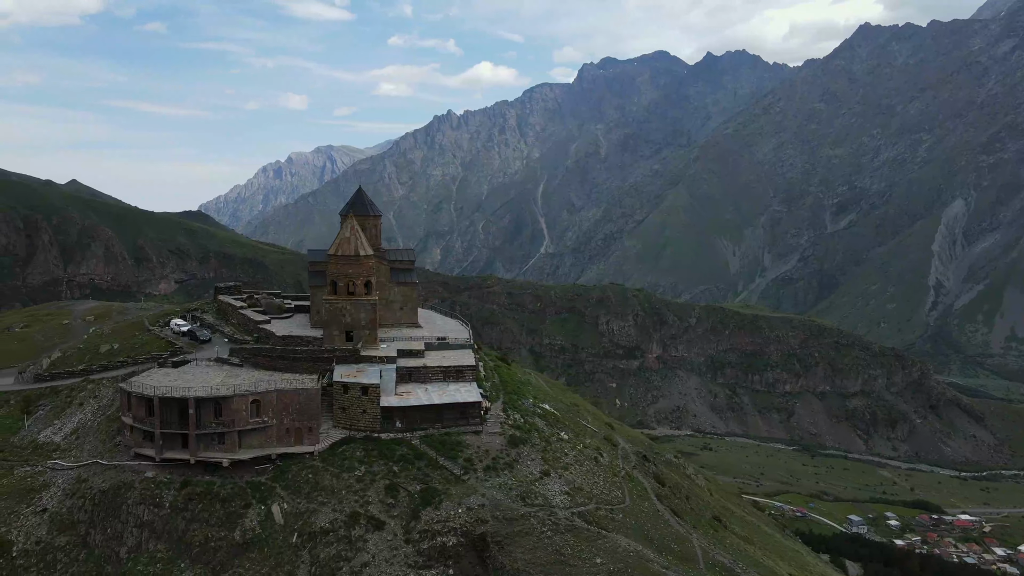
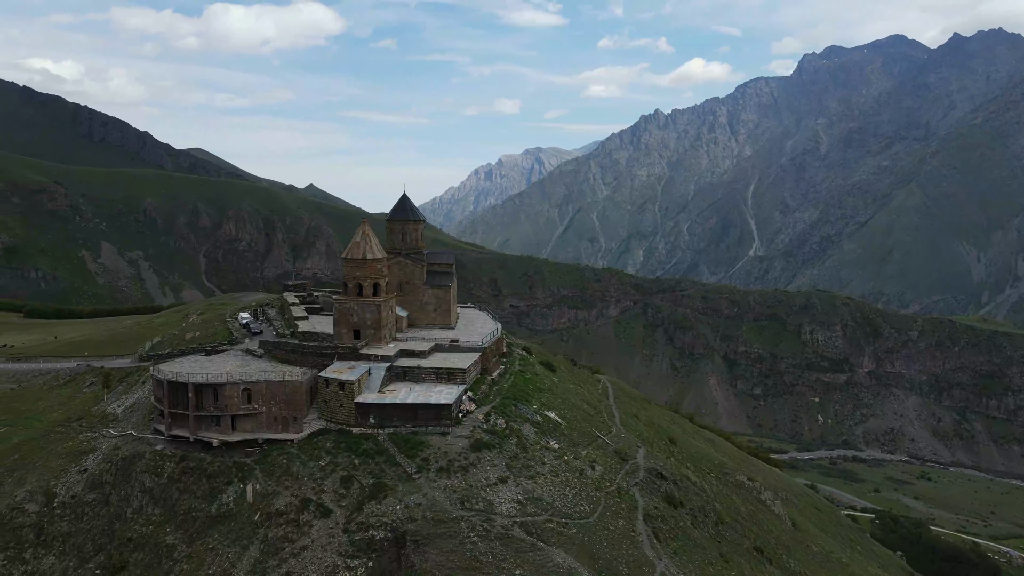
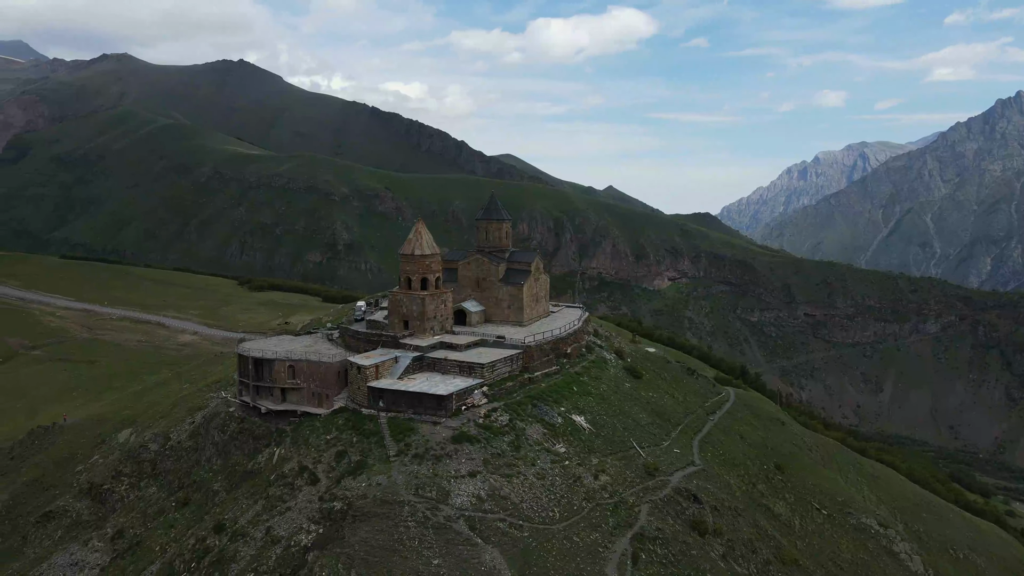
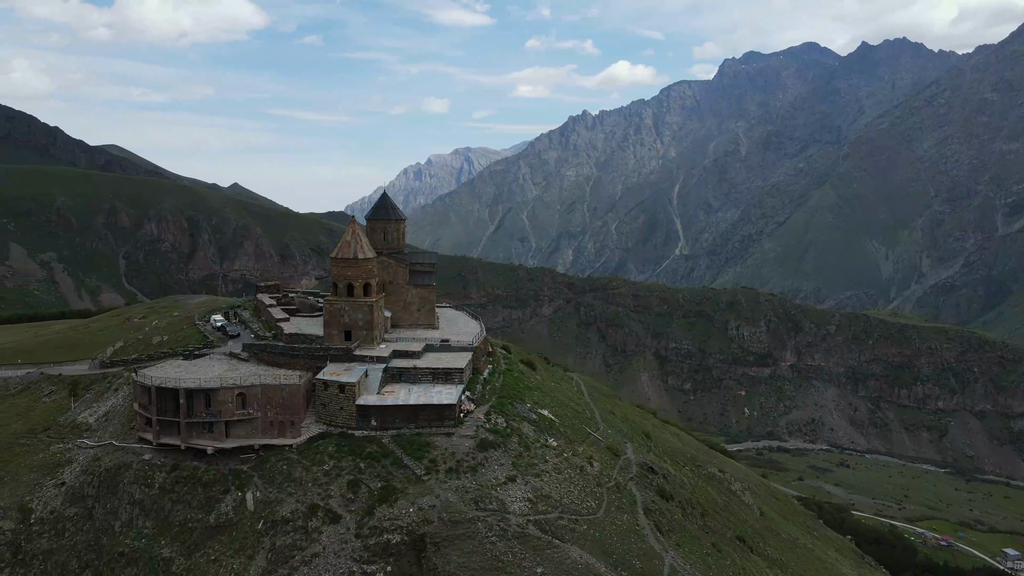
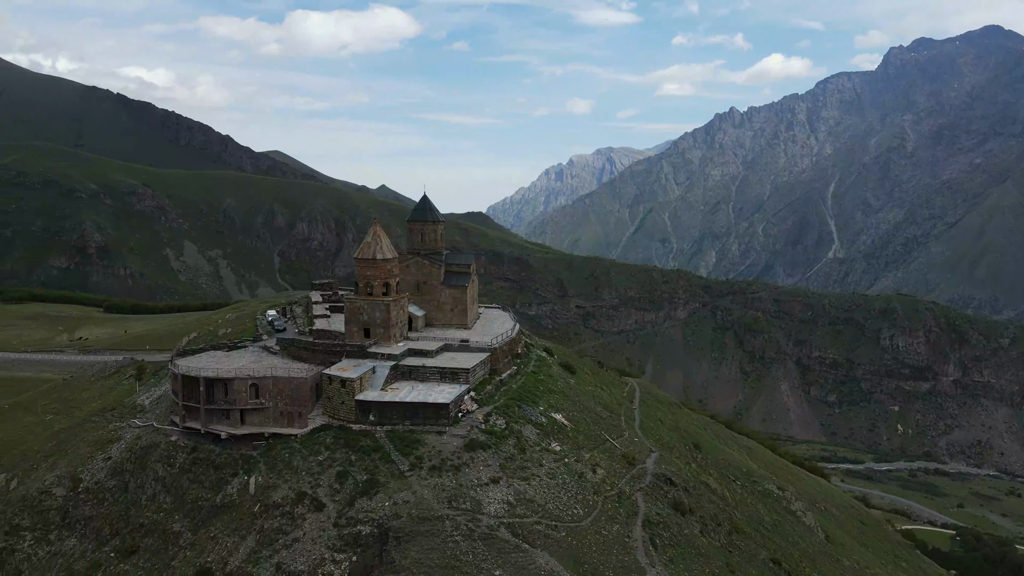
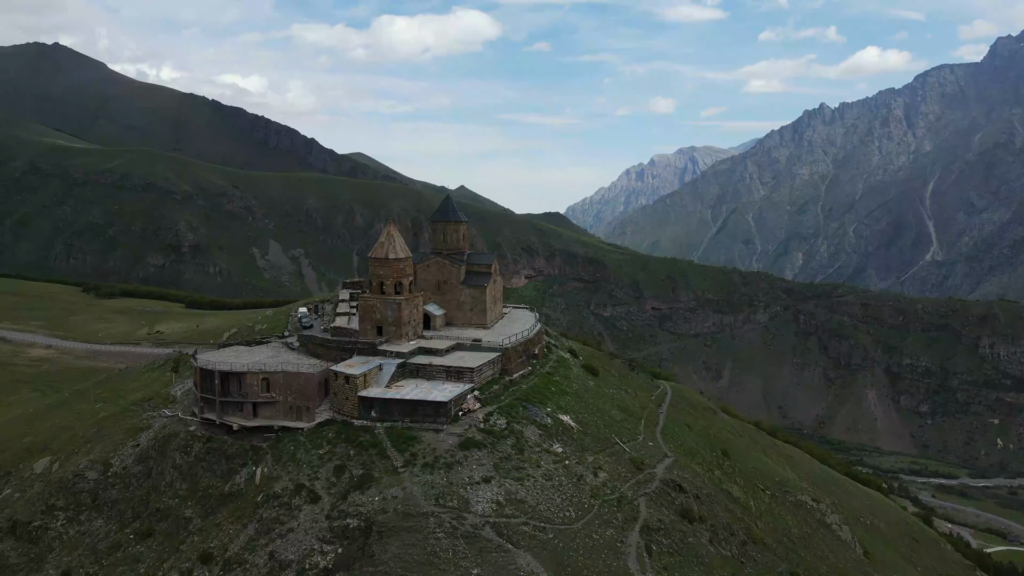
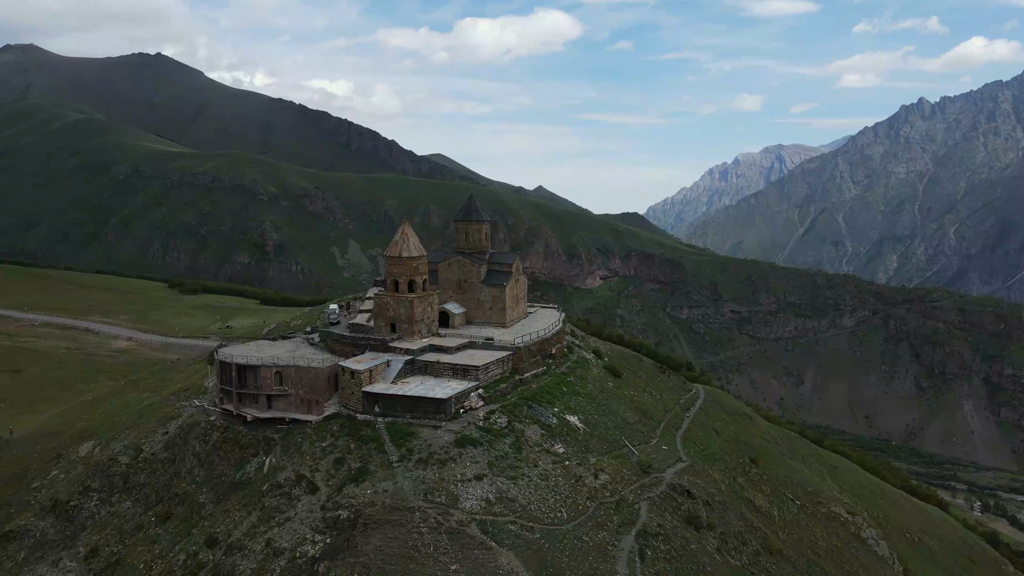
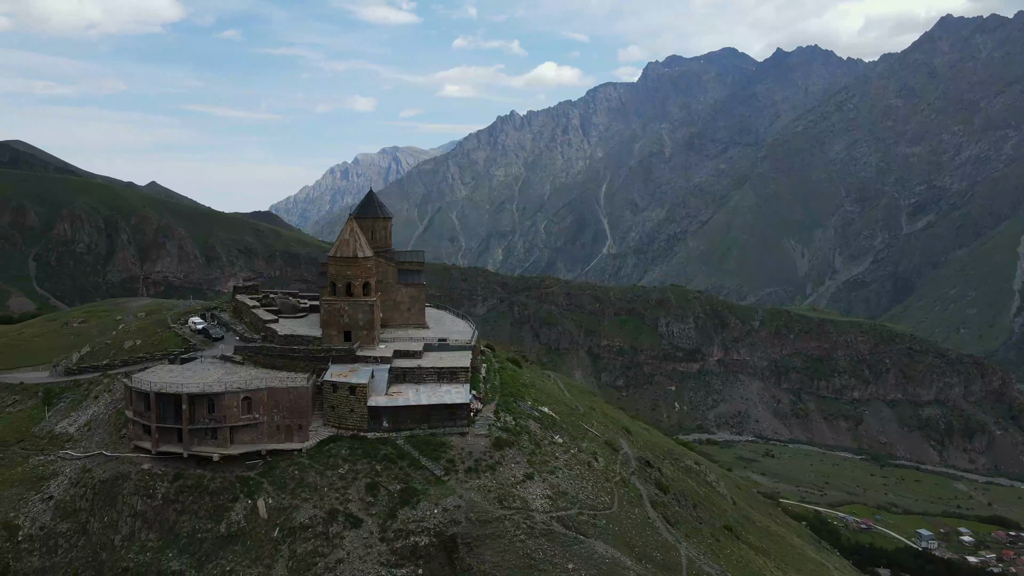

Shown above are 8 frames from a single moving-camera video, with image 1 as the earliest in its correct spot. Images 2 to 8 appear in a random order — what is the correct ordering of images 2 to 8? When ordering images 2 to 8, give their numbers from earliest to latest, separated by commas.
8, 4, 2, 5, 6, 7, 3
